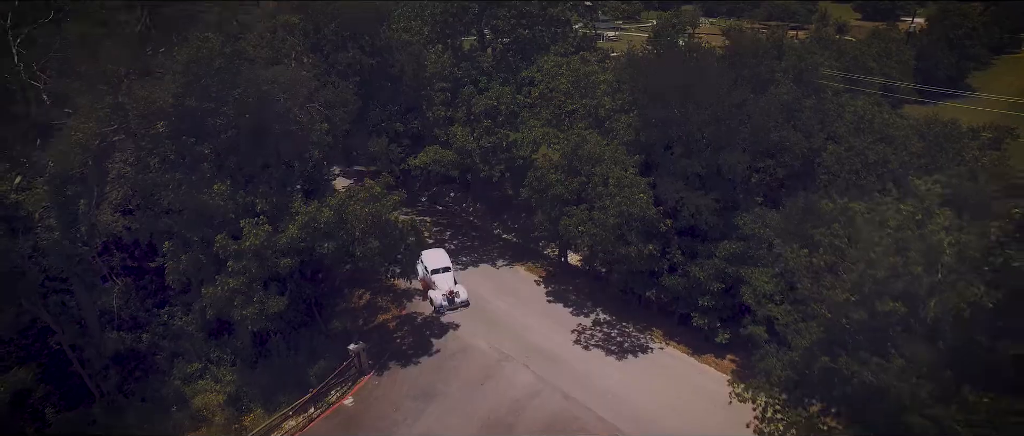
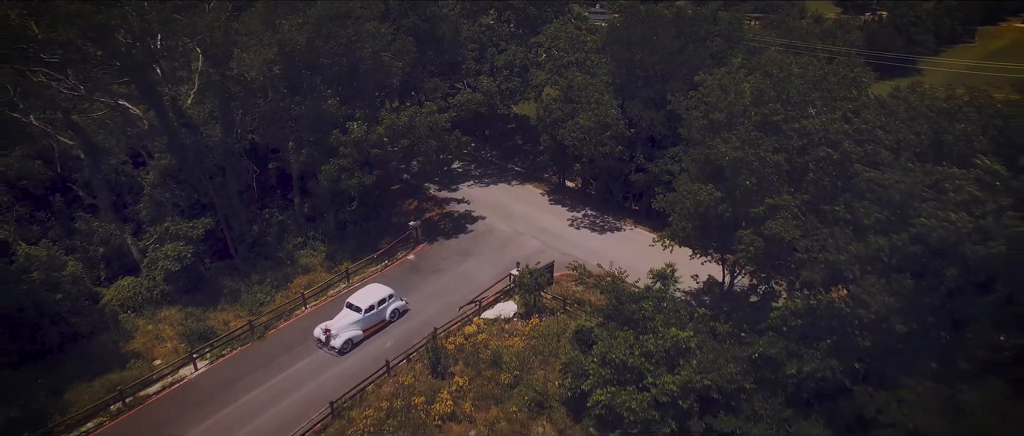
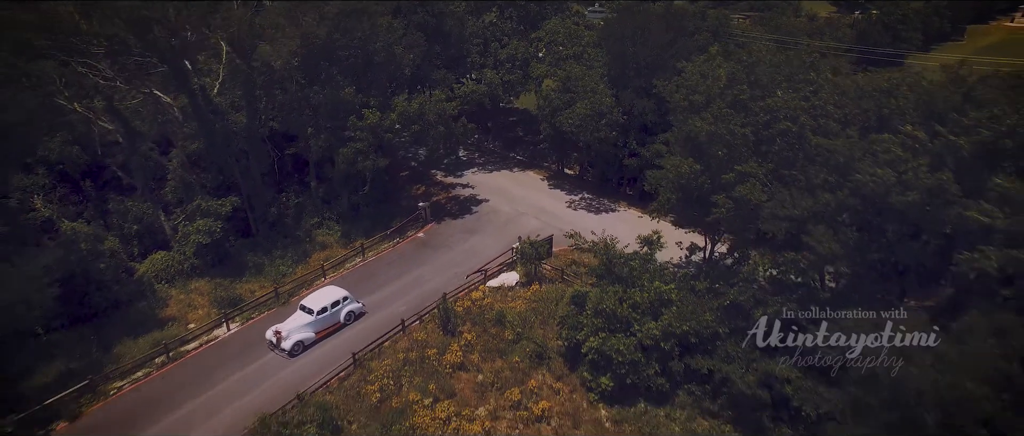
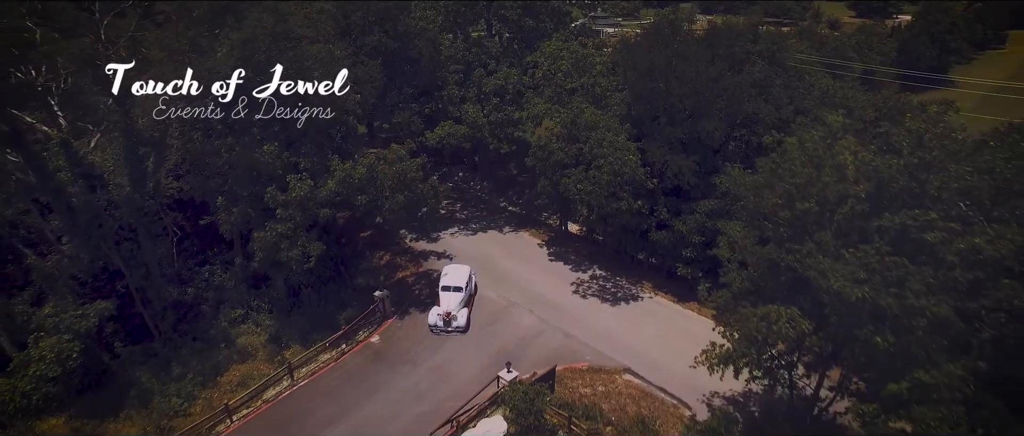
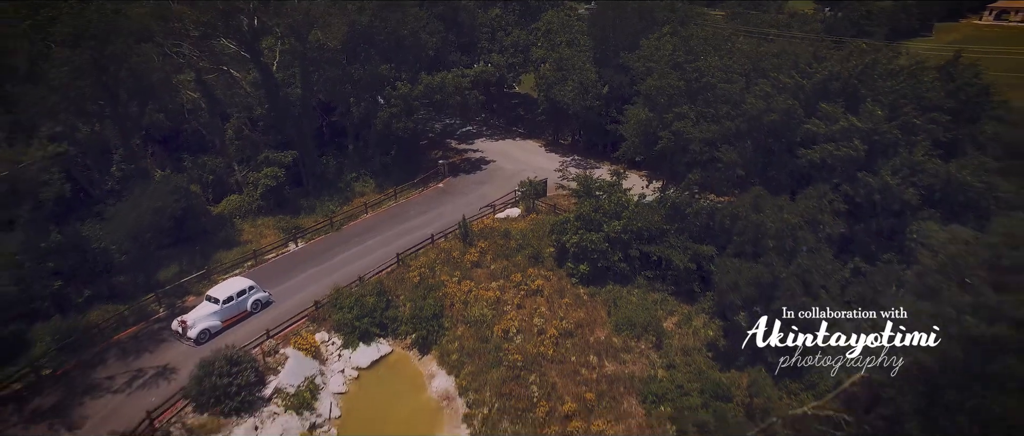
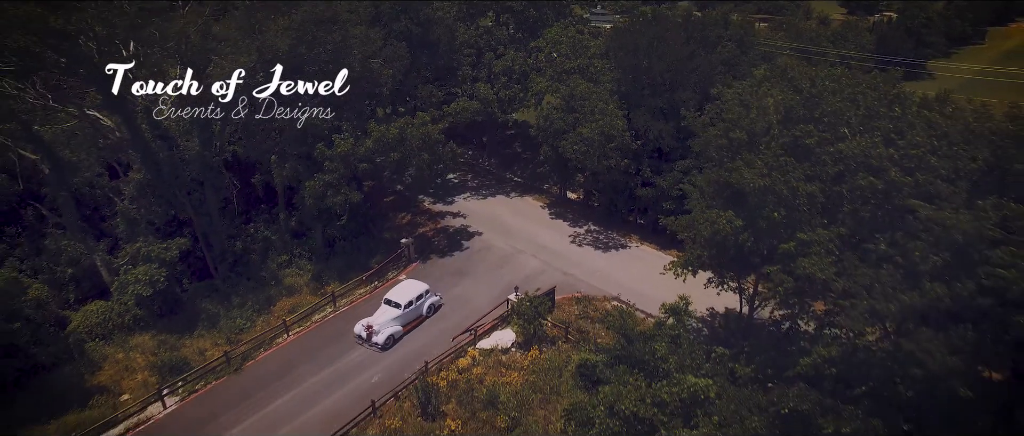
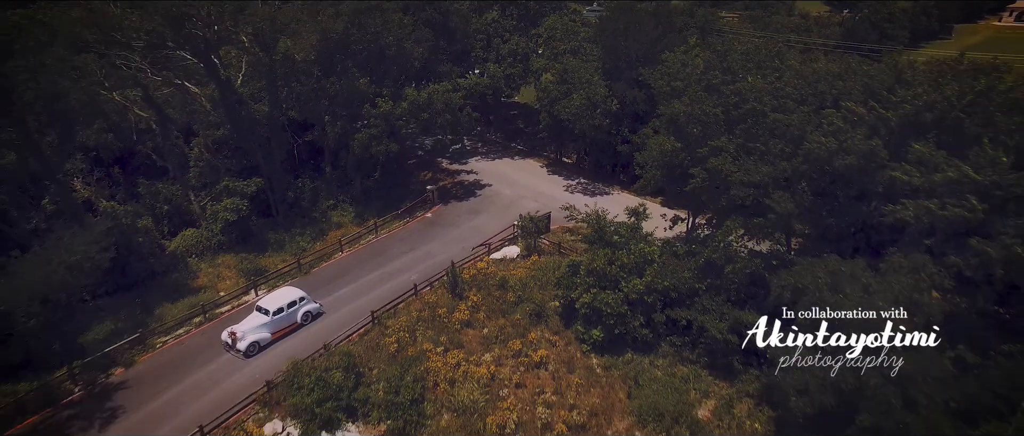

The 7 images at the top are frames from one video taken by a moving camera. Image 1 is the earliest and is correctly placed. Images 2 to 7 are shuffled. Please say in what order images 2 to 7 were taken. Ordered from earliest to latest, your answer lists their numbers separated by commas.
4, 6, 2, 3, 7, 5
